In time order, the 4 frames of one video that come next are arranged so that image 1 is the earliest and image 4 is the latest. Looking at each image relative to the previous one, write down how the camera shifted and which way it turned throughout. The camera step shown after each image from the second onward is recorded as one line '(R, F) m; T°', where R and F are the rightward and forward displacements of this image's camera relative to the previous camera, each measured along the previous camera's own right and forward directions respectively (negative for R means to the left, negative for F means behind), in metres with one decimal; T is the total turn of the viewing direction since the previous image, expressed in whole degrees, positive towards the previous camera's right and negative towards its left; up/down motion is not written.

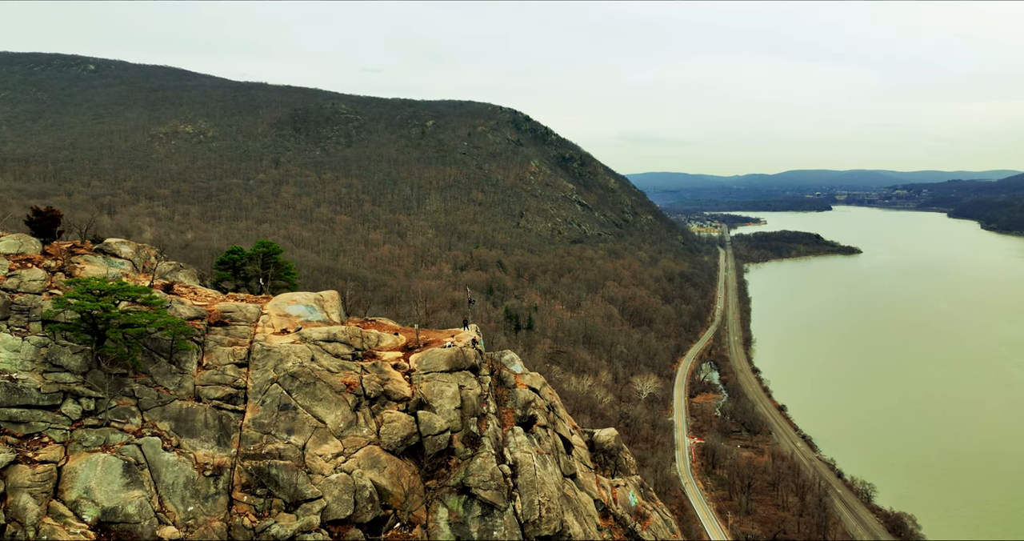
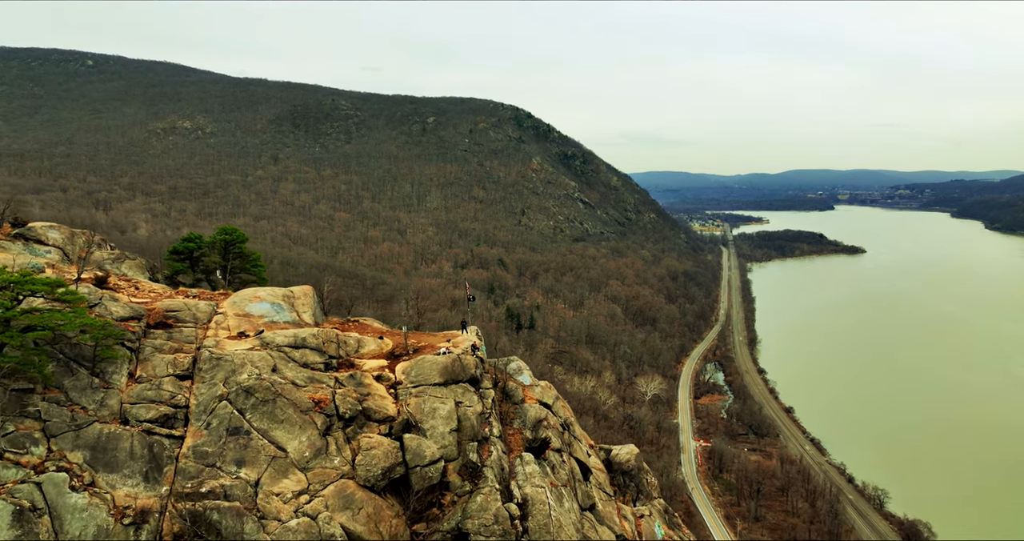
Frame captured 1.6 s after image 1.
(-0.2, +2.6) m; 0°
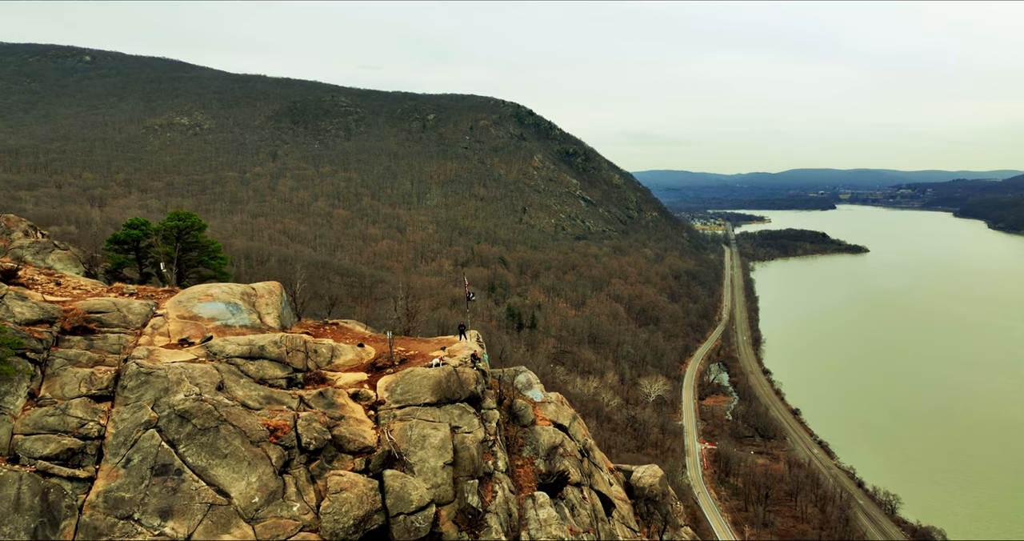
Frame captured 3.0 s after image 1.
(-0.2, +2.3) m; 0°
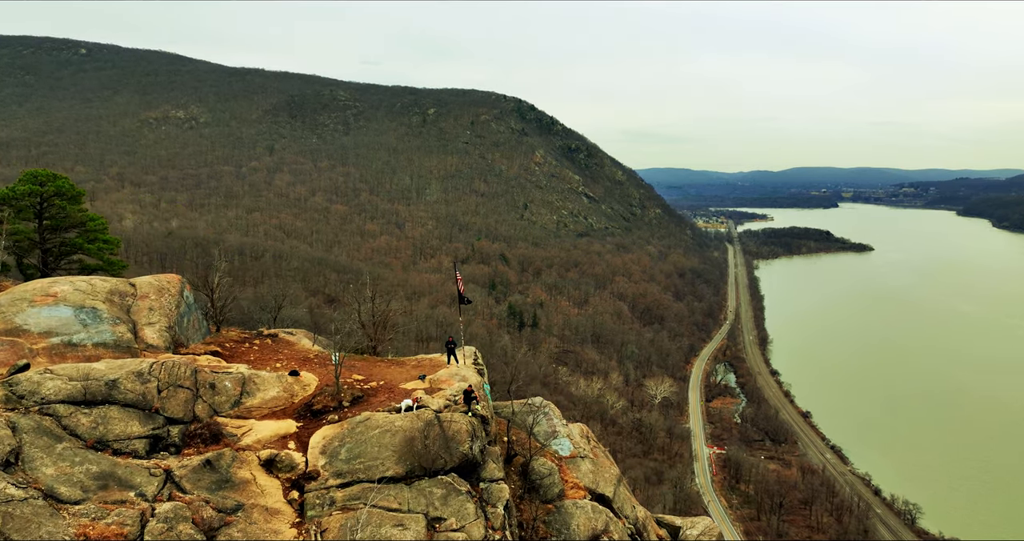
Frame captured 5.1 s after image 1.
(-0.2, +3.8) m; 0°
